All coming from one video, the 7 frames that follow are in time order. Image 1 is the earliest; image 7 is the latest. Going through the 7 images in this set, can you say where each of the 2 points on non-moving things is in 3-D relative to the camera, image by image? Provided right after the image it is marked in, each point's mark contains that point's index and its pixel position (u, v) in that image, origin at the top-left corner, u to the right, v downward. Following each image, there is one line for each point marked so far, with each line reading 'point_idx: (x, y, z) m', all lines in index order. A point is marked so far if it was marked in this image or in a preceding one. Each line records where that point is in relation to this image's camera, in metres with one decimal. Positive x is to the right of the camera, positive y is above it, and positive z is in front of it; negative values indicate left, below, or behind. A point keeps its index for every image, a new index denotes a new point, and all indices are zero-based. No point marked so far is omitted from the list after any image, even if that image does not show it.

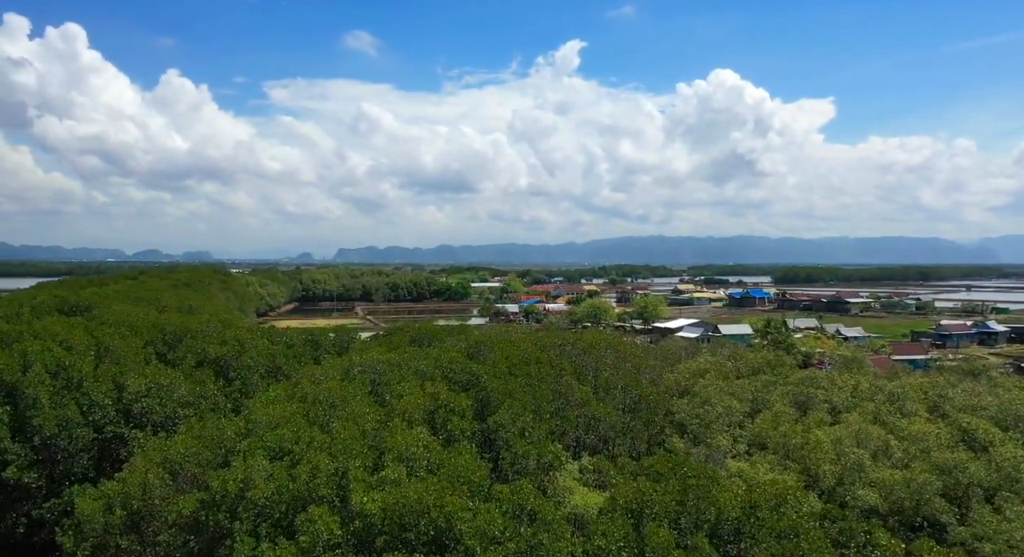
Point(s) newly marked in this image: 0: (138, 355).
0: (-9.3, -1.9, +17.4) m
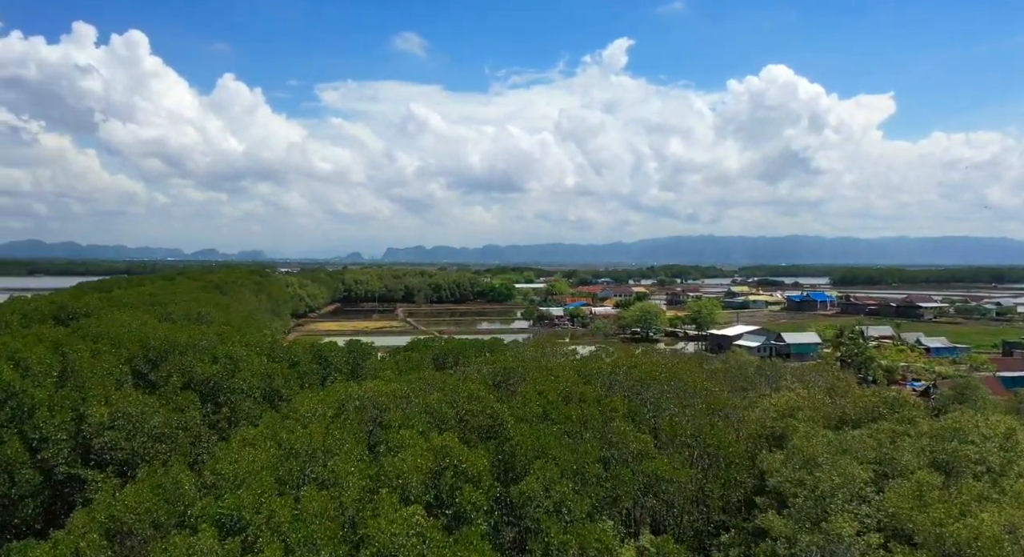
0: (-8.5, -2.1, +14.7) m
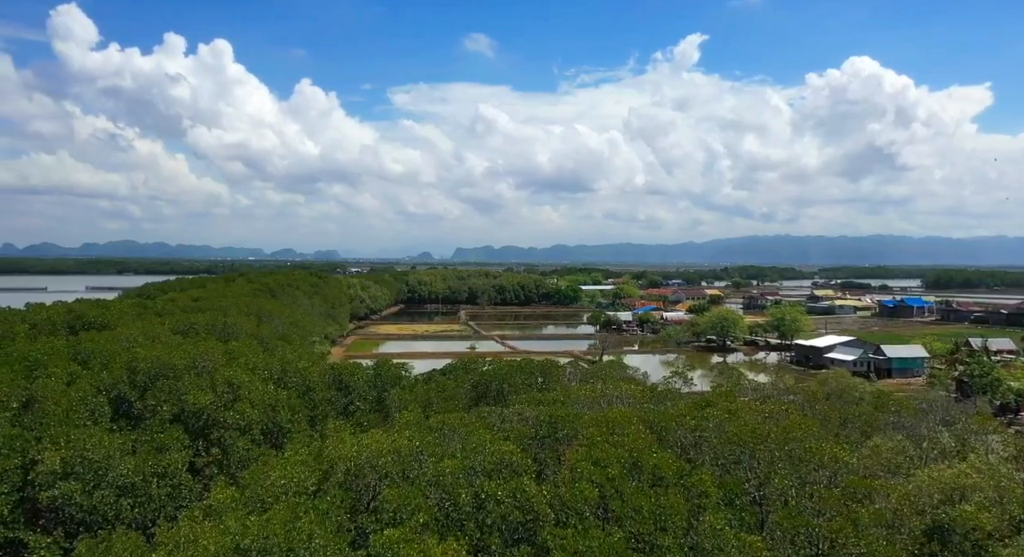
0: (-7.6, -2.3, +12.3) m
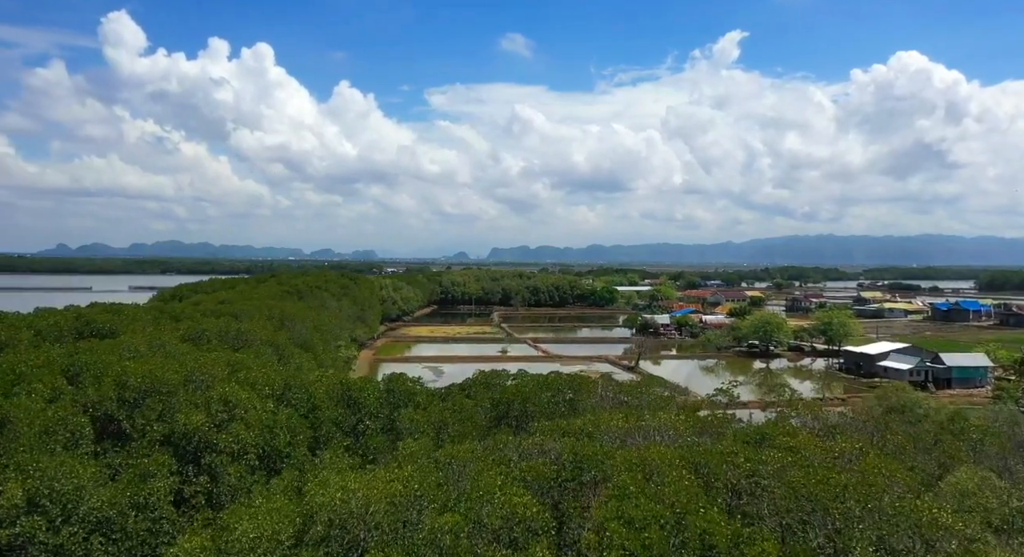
0: (-7.3, -2.4, +11.1) m
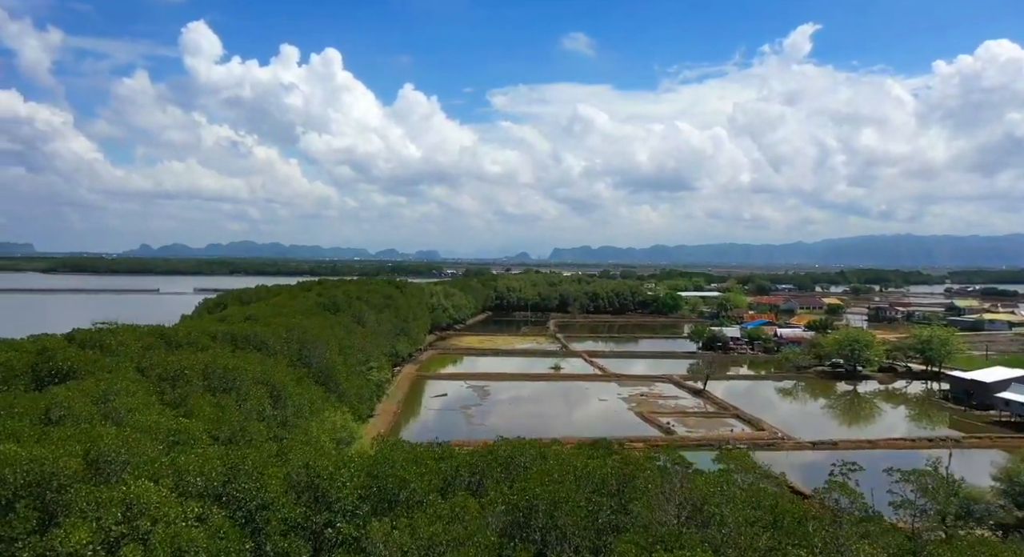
0: (-7.2, -3.1, +7.7) m
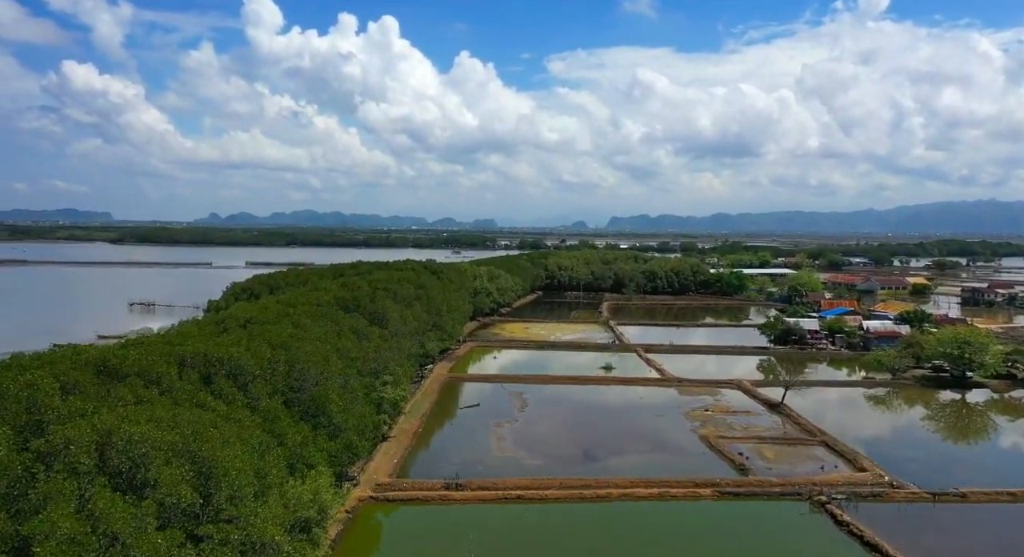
0: (-7.6, -4.2, +2.9) m
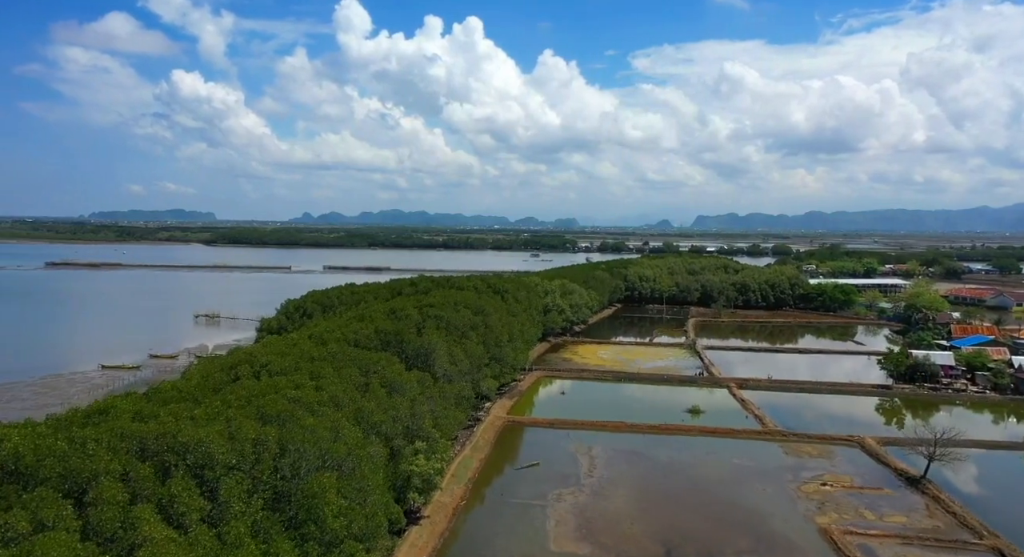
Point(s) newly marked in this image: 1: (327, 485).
0: (-8.5, -5.7, -1.9) m
1: (-4.4, -4.9, +16.5) m
